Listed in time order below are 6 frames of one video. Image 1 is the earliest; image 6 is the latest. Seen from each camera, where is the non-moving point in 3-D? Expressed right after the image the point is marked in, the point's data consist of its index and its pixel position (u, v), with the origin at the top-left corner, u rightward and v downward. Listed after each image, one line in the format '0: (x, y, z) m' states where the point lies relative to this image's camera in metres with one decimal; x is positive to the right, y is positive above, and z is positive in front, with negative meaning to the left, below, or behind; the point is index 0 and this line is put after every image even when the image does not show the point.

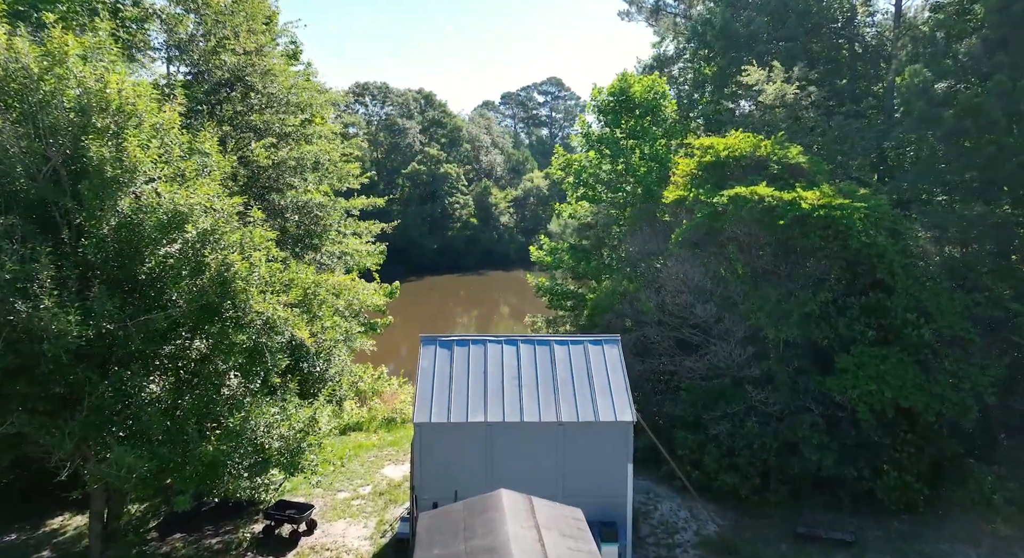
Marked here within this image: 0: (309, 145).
0: (-4.1, +2.7, +12.8) m
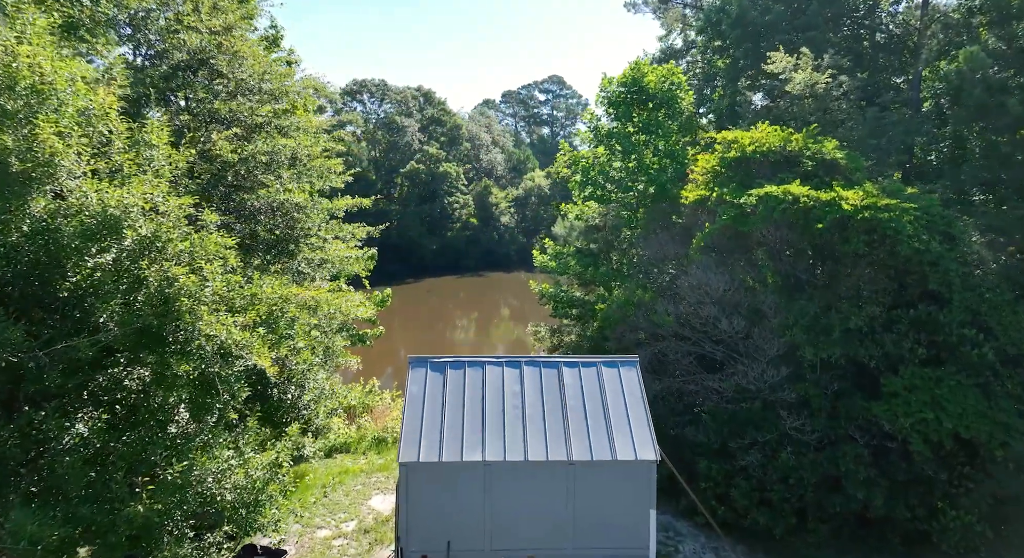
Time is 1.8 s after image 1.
0: (-4.0, +2.5, +11.4) m
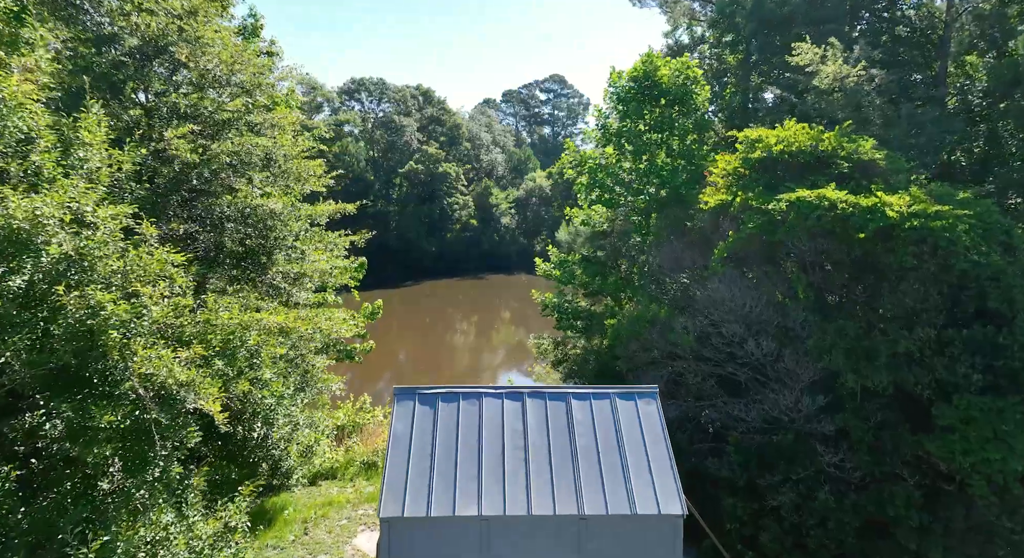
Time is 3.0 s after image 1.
0: (-4.0, +2.3, +10.1) m
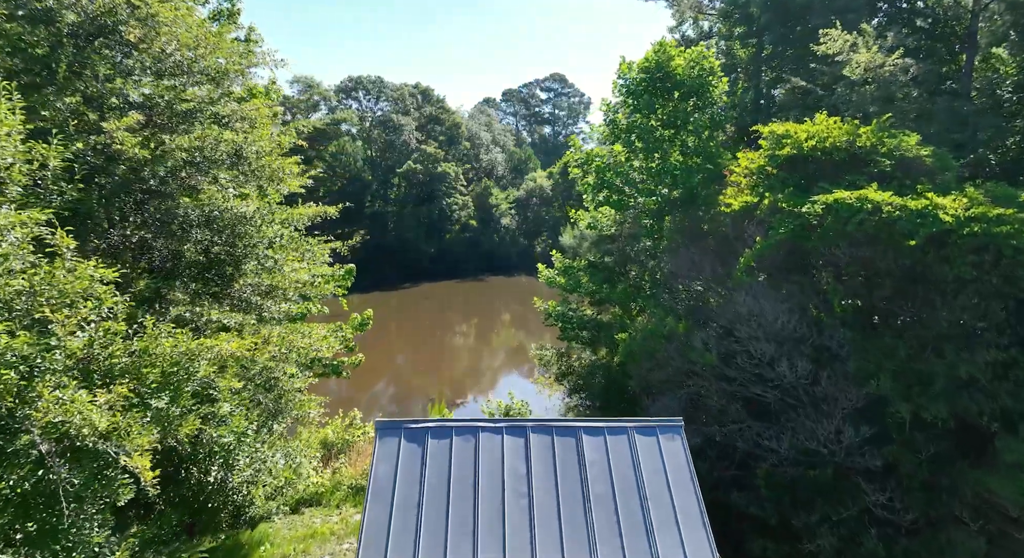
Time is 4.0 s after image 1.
0: (-4.0, +2.1, +8.9) m
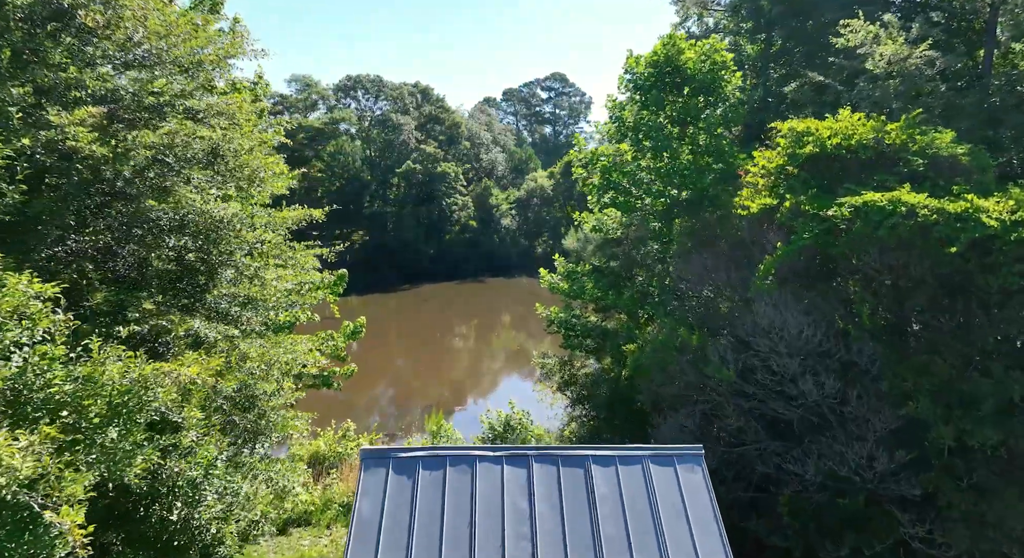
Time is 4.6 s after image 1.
0: (-4.0, +2.0, +8.2) m
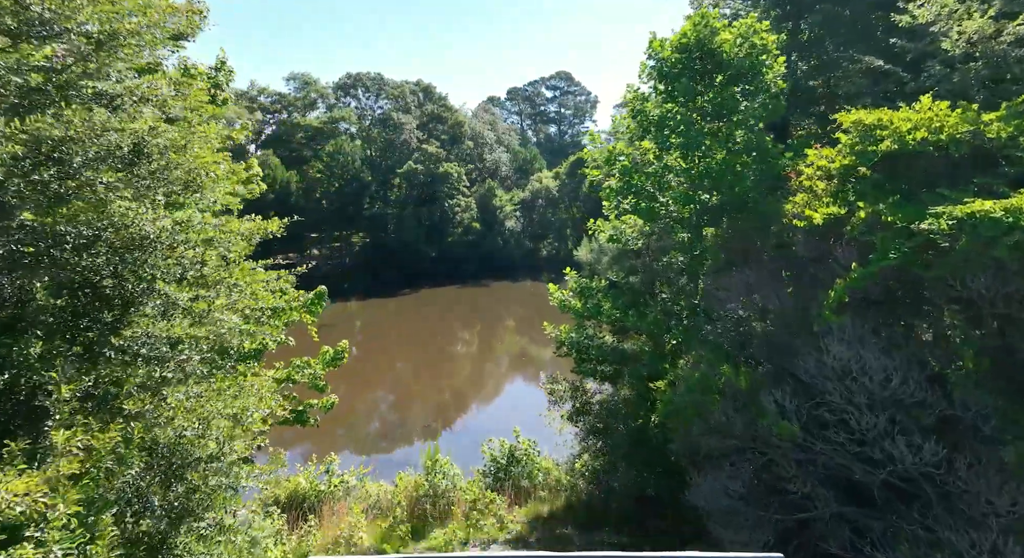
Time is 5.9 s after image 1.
0: (-3.9, +1.6, +6.4) m
